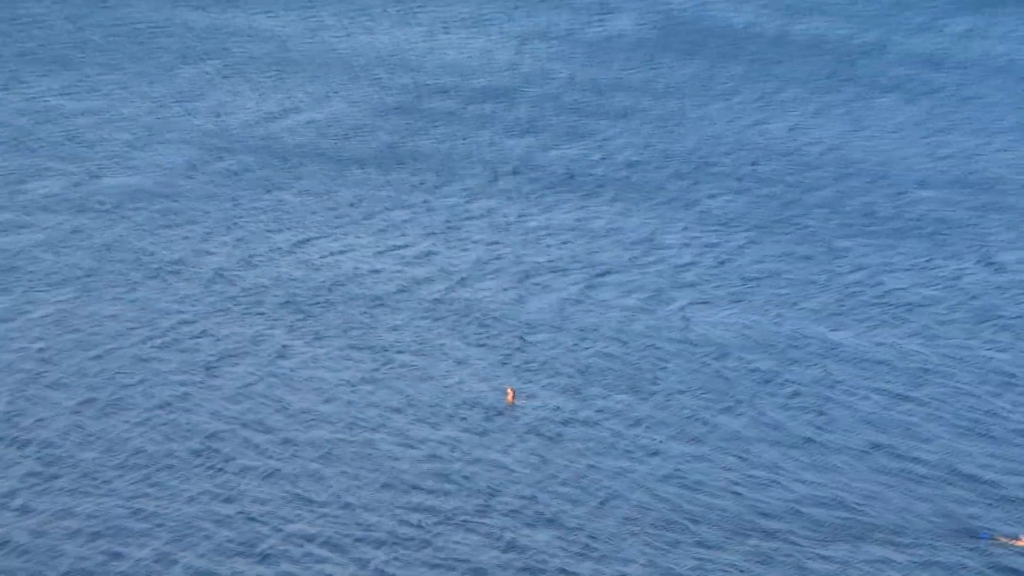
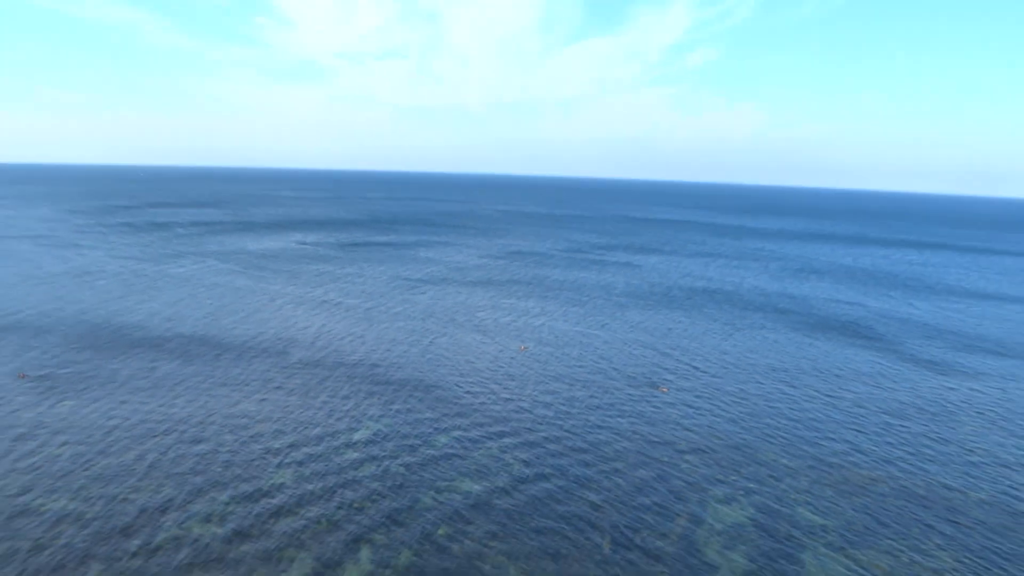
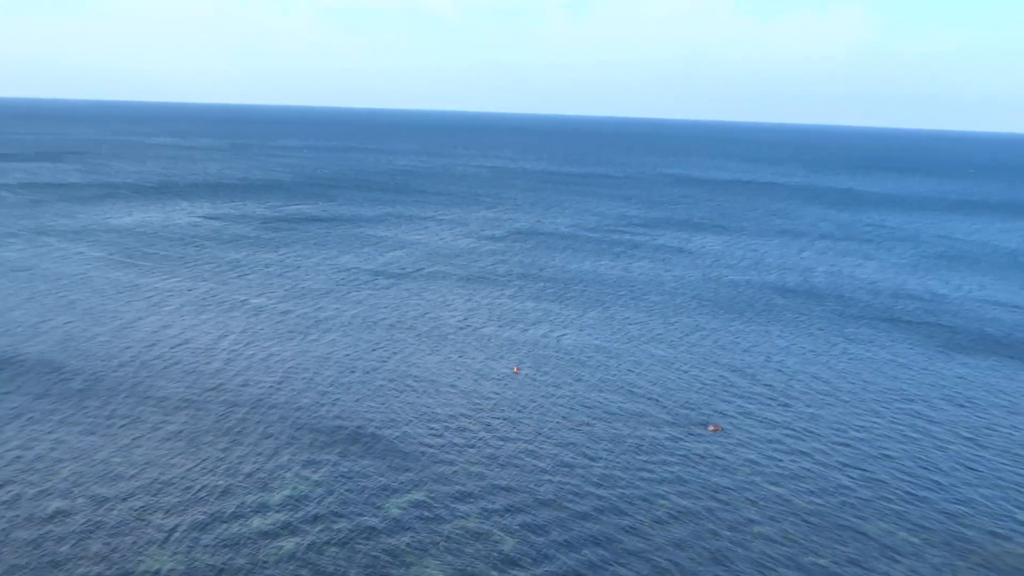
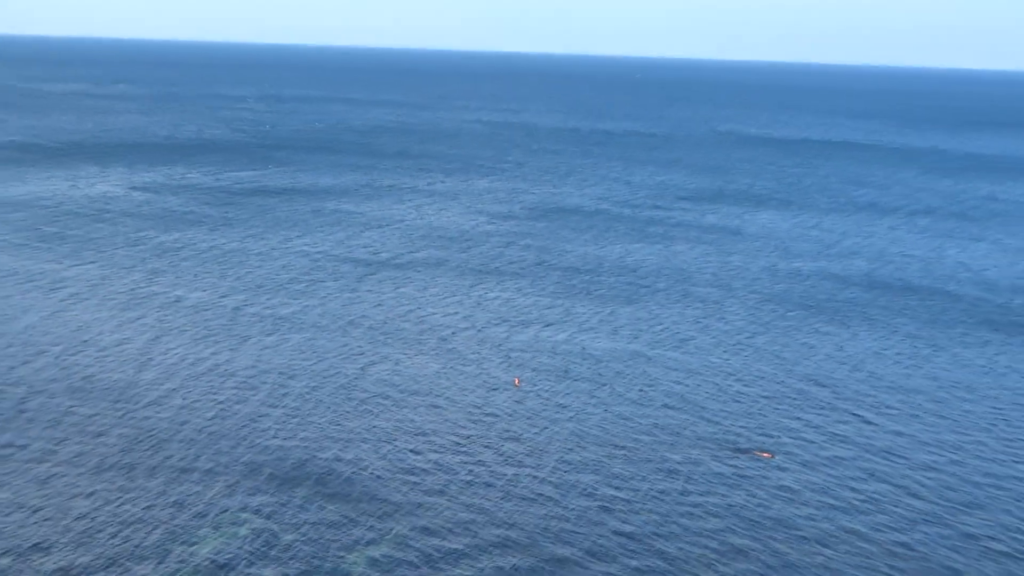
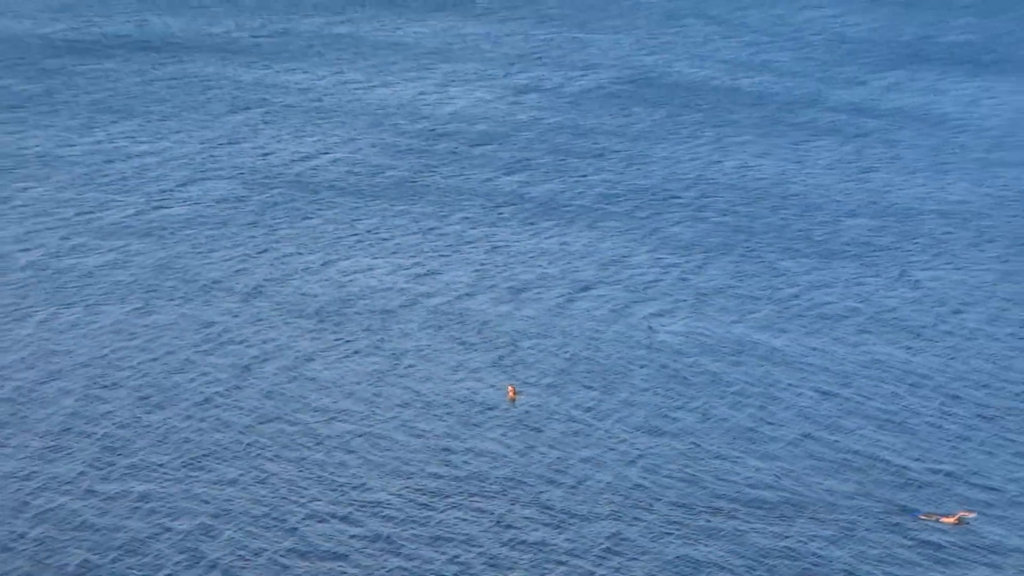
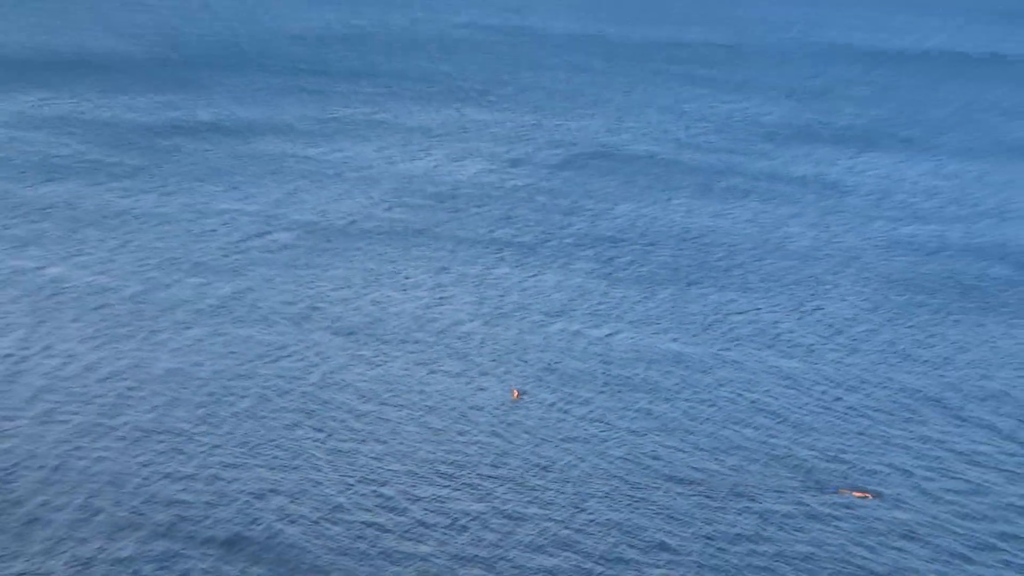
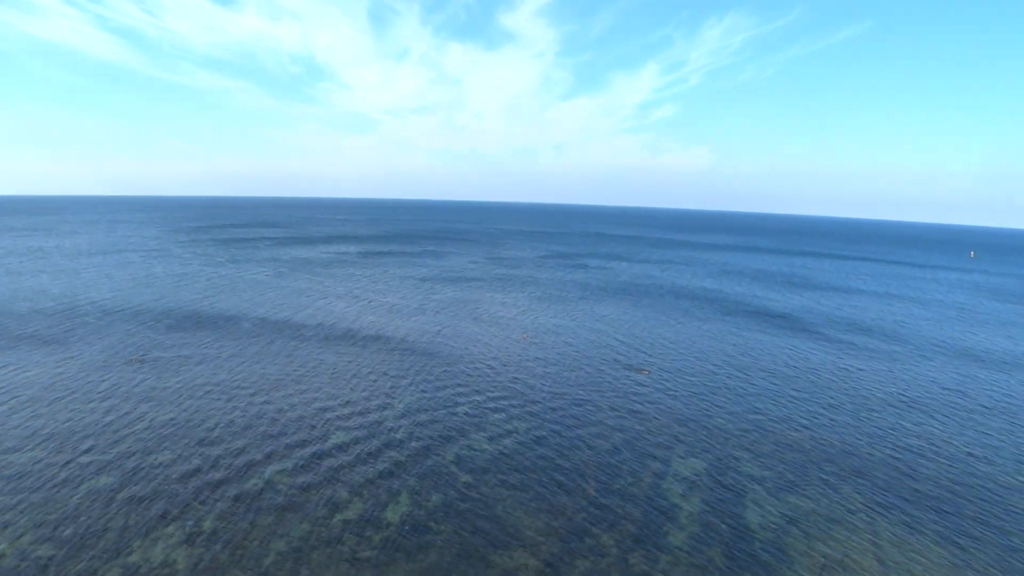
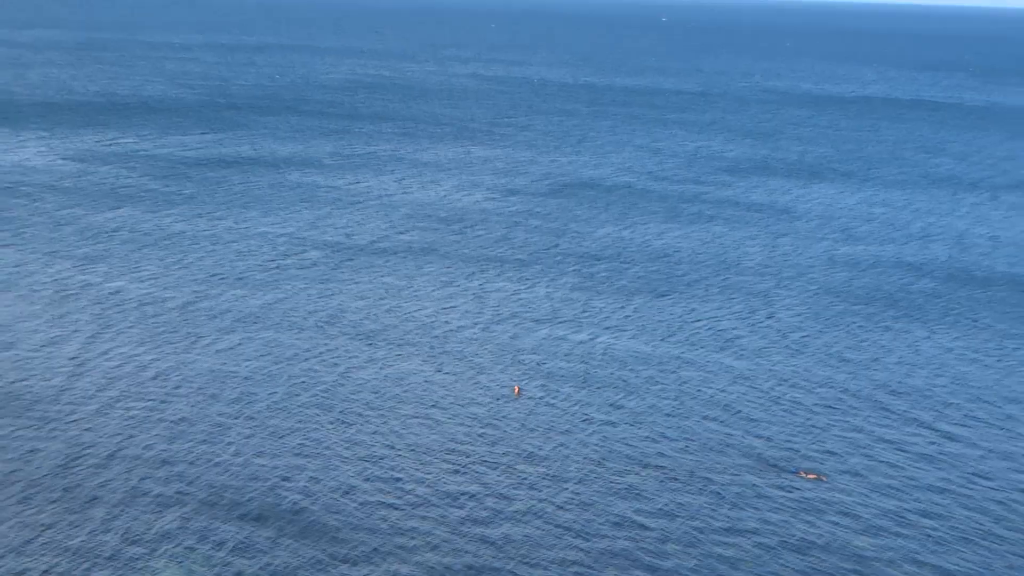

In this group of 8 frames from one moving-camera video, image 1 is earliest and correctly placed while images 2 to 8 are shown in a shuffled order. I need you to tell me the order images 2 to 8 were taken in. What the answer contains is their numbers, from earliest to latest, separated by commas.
5, 6, 8, 4, 3, 2, 7
